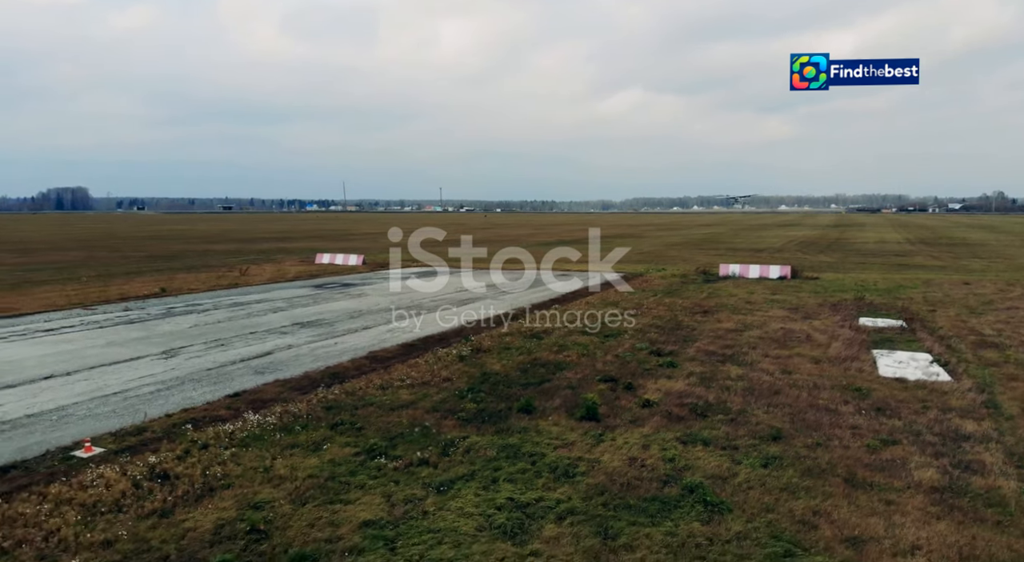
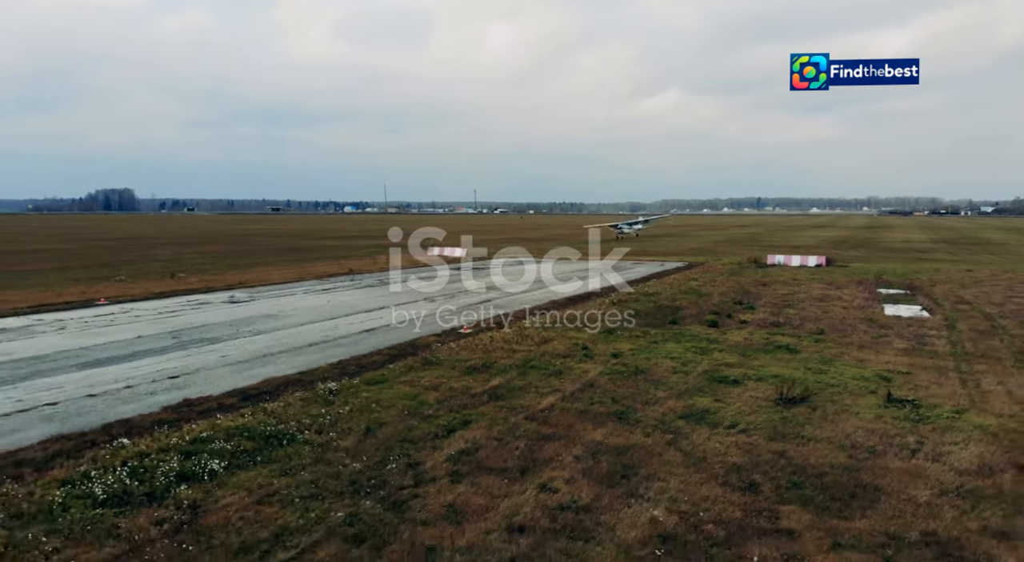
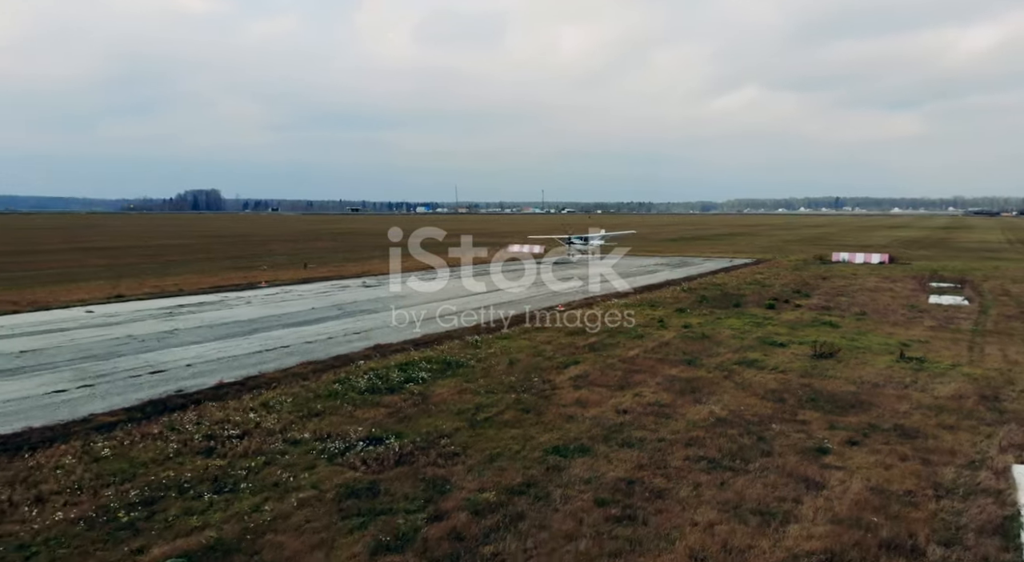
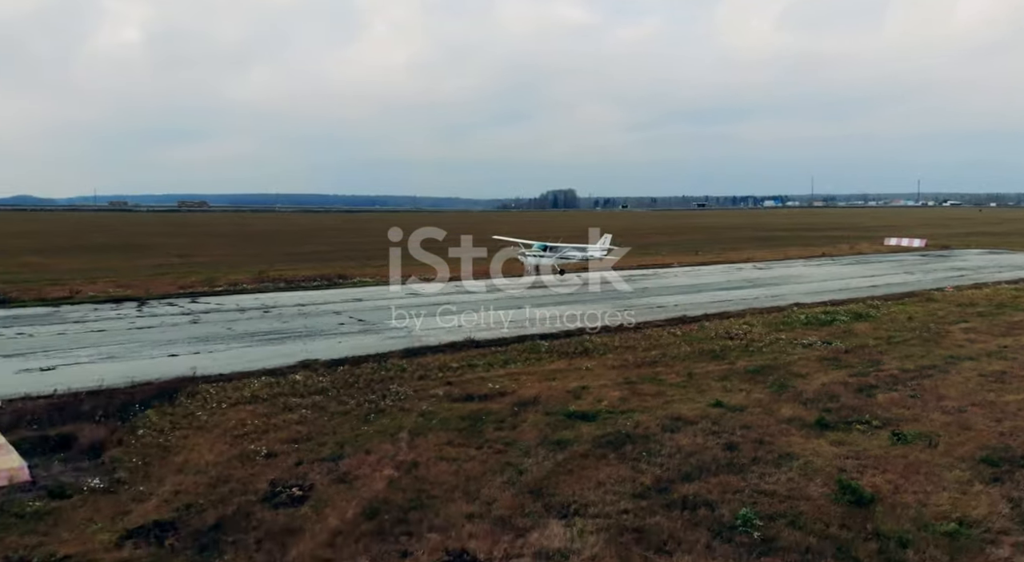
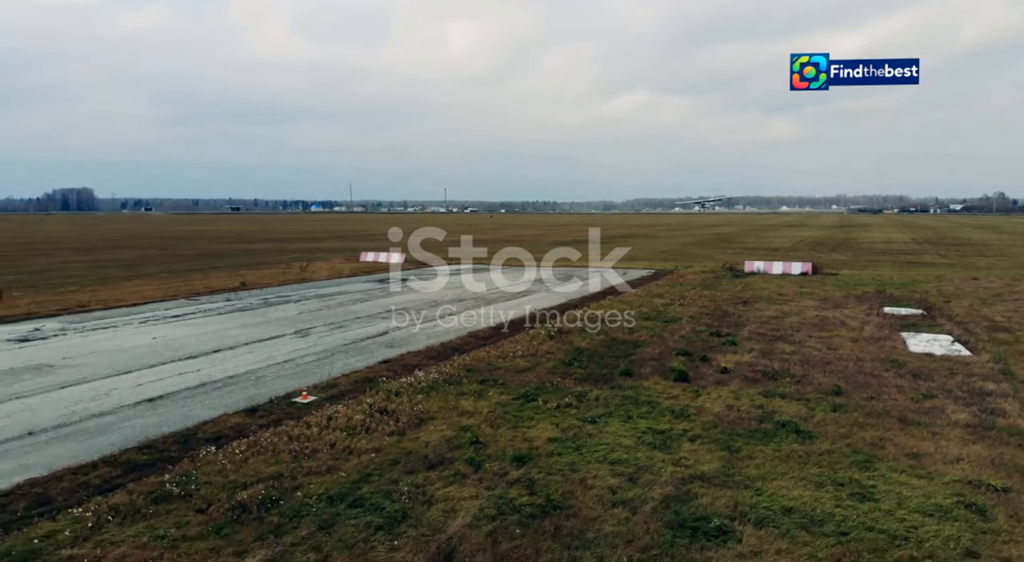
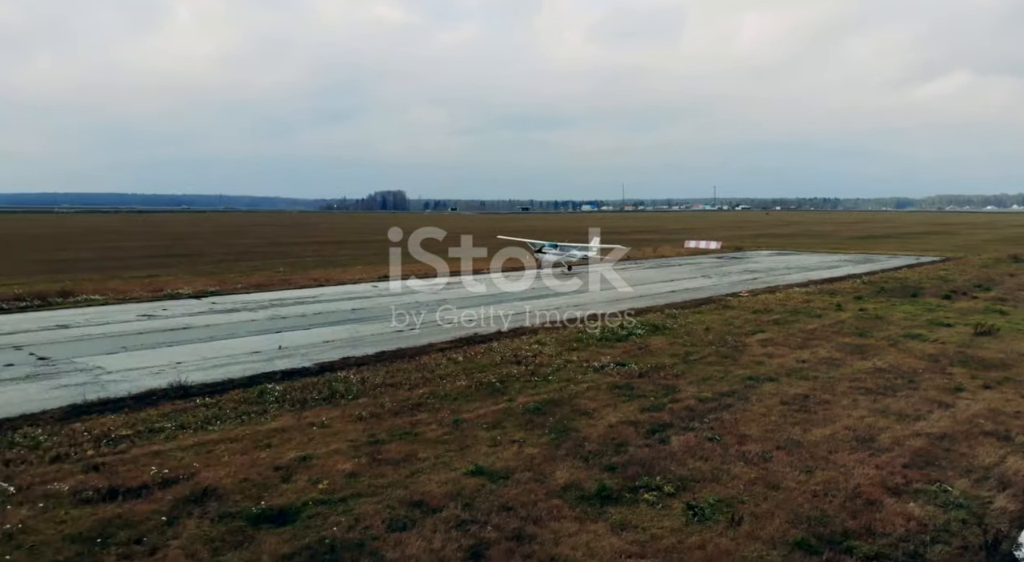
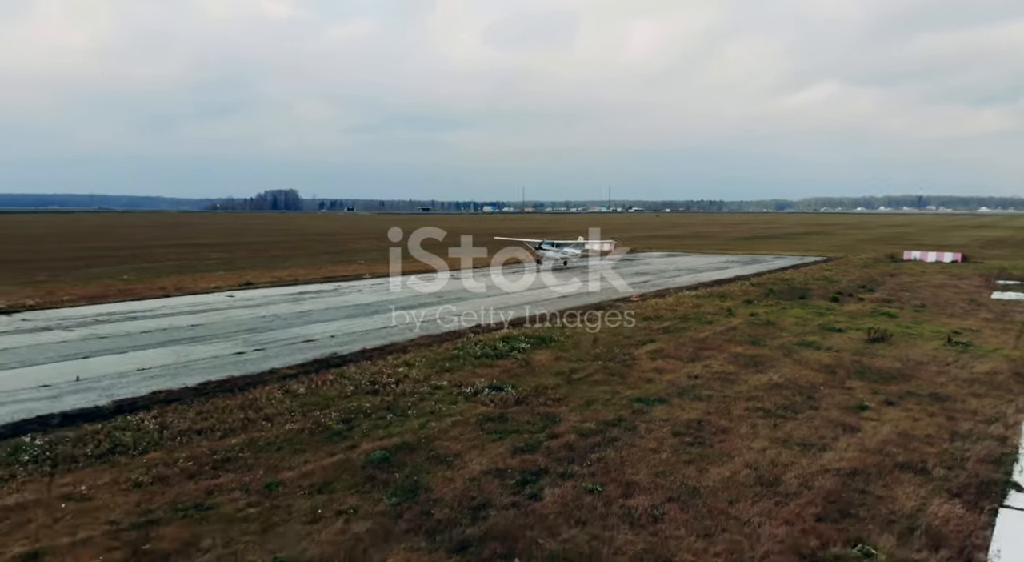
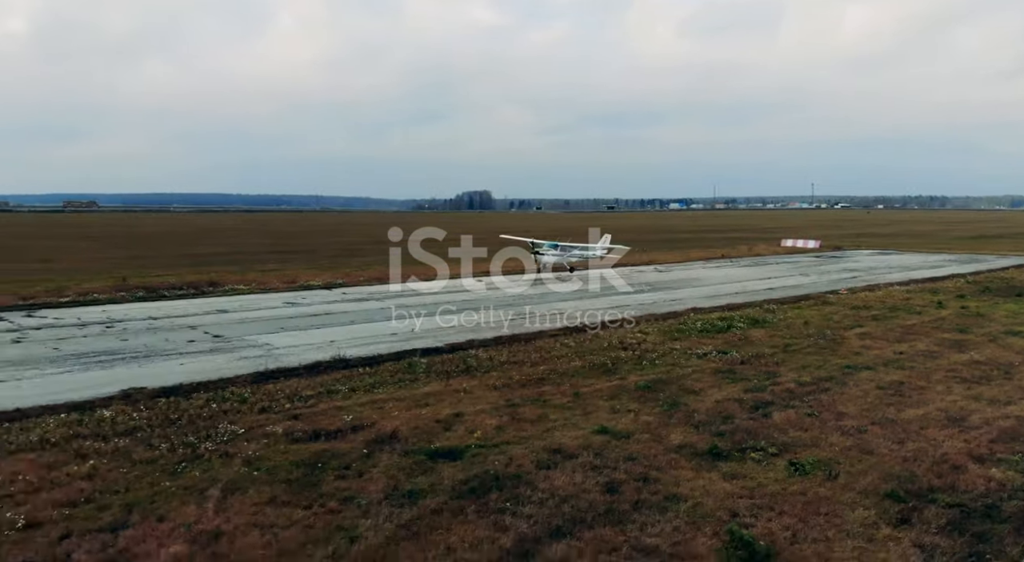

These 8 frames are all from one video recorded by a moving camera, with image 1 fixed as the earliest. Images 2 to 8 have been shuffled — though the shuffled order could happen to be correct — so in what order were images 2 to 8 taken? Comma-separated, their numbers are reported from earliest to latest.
5, 2, 3, 7, 6, 8, 4
